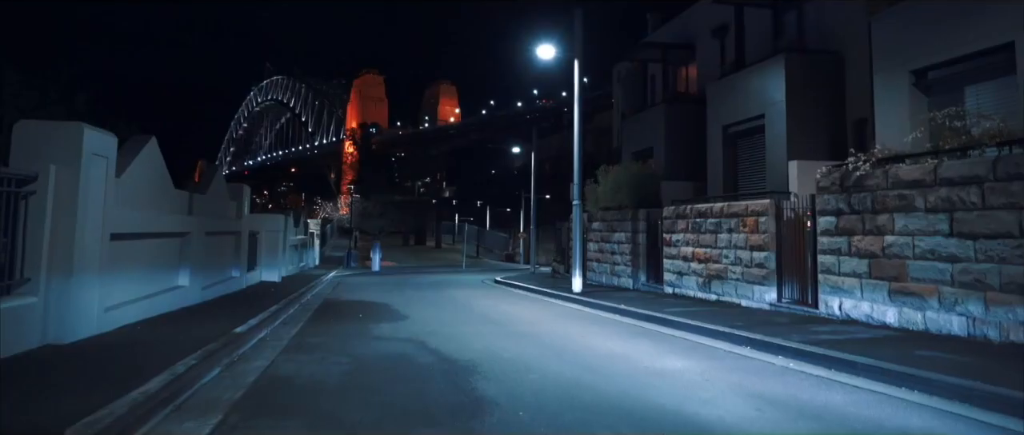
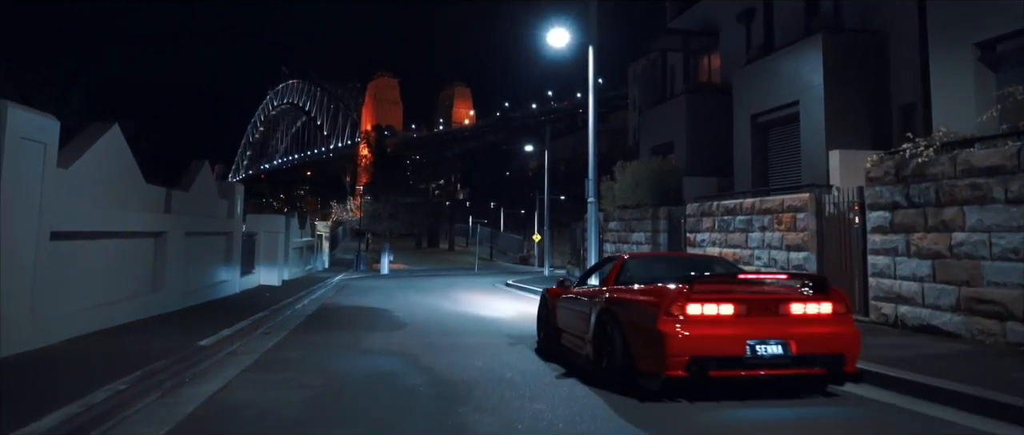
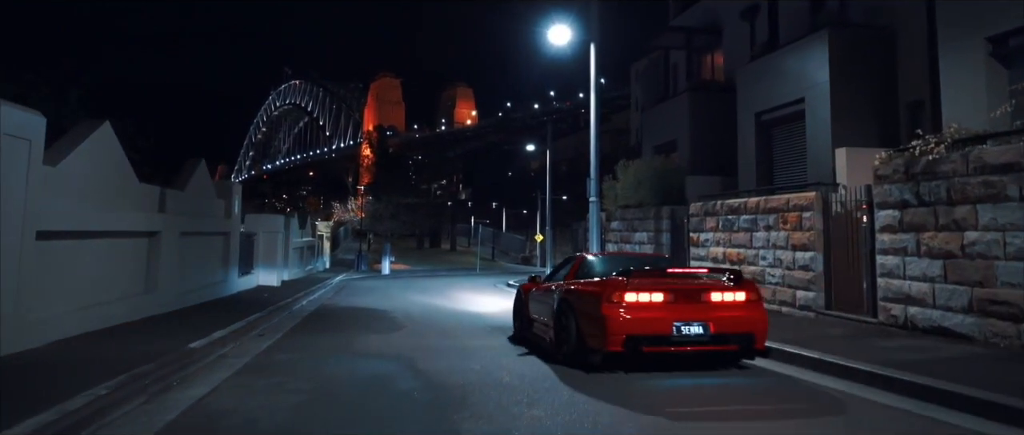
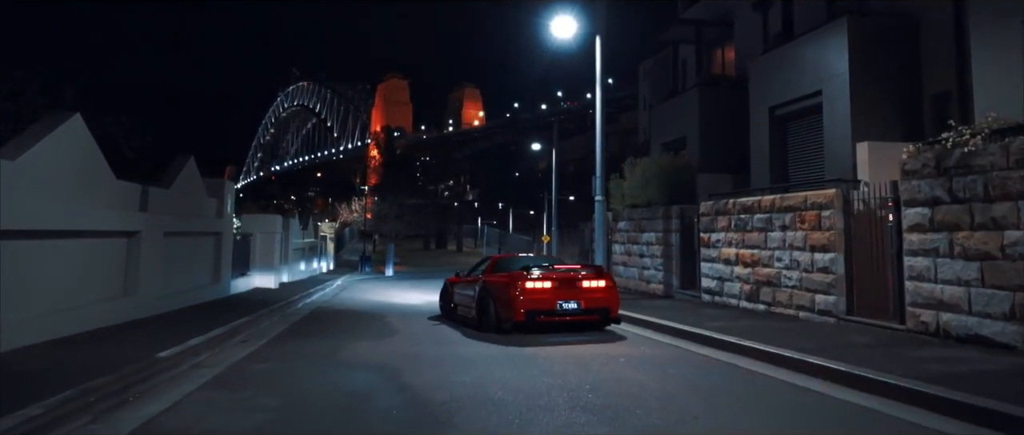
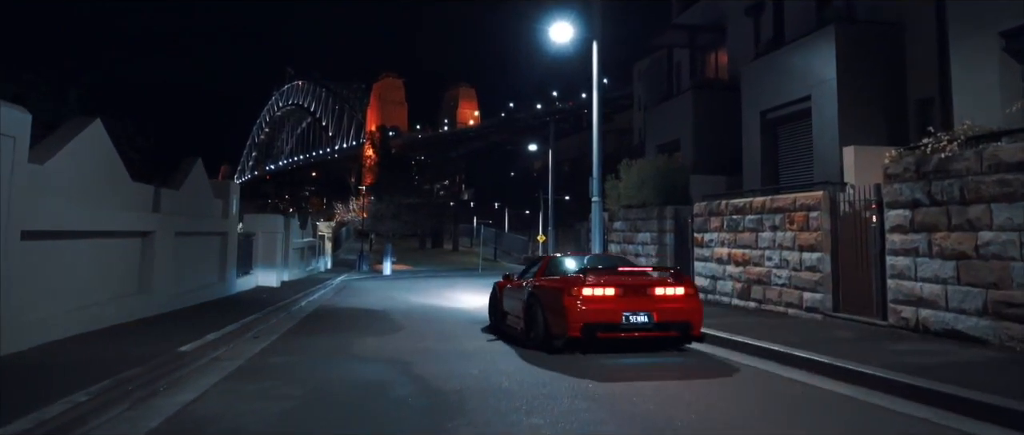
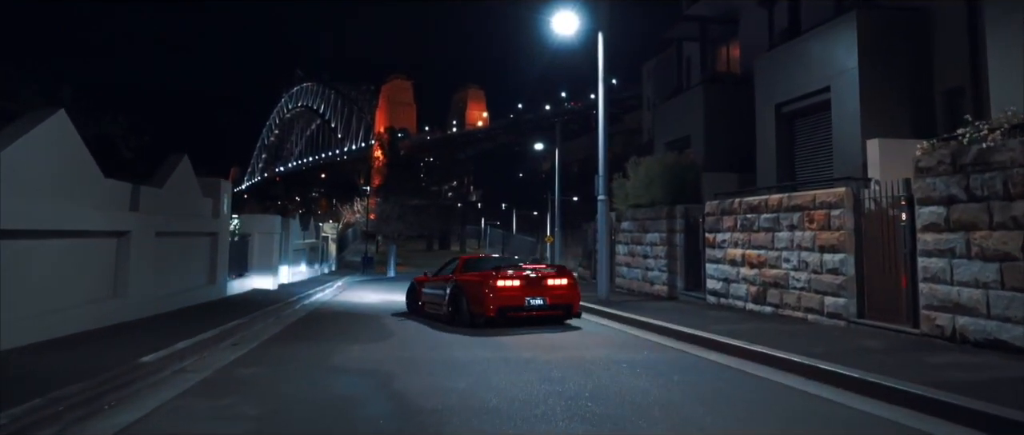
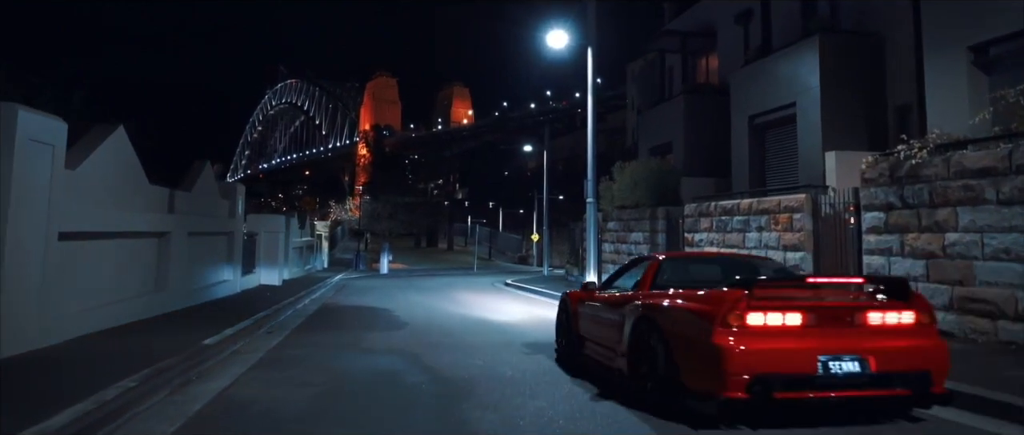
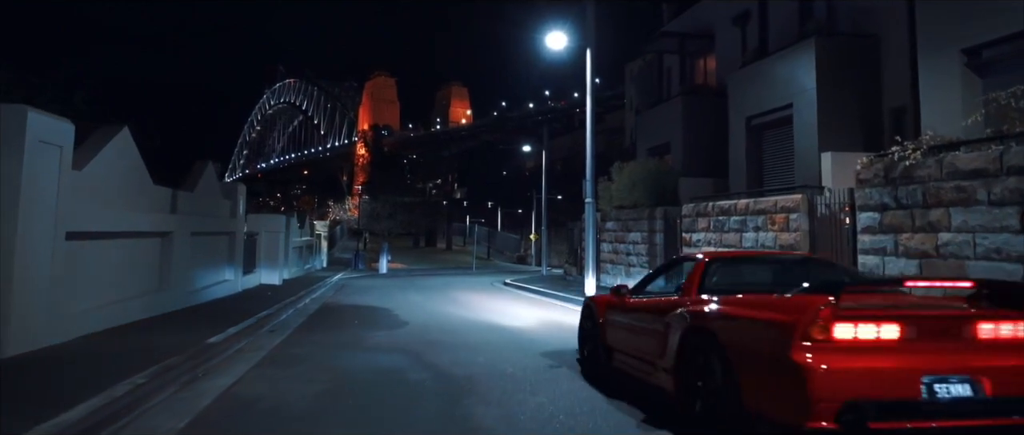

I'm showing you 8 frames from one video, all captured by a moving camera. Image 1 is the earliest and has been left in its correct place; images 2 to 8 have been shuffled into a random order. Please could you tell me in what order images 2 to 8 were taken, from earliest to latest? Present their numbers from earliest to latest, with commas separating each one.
8, 7, 2, 3, 5, 4, 6
